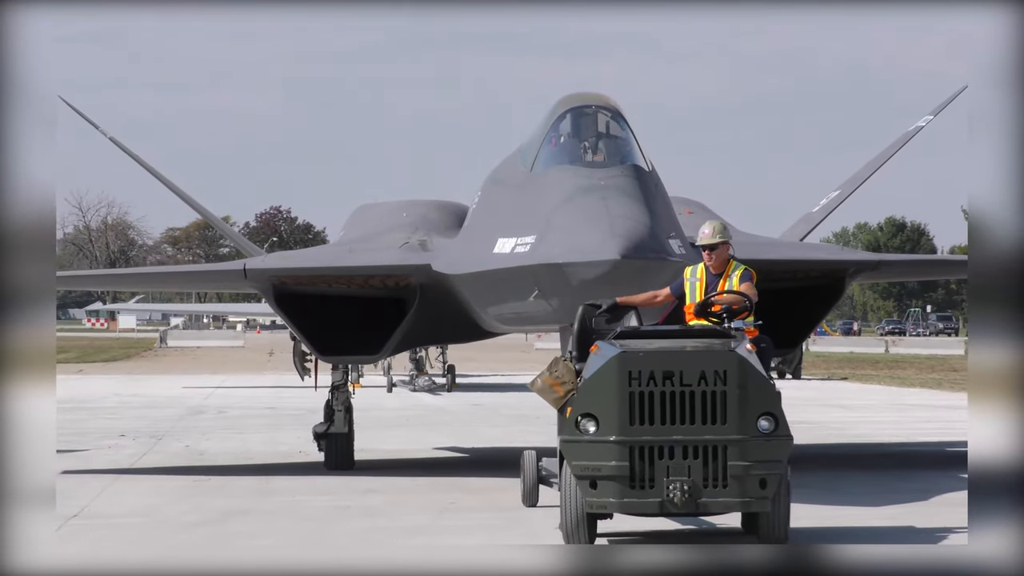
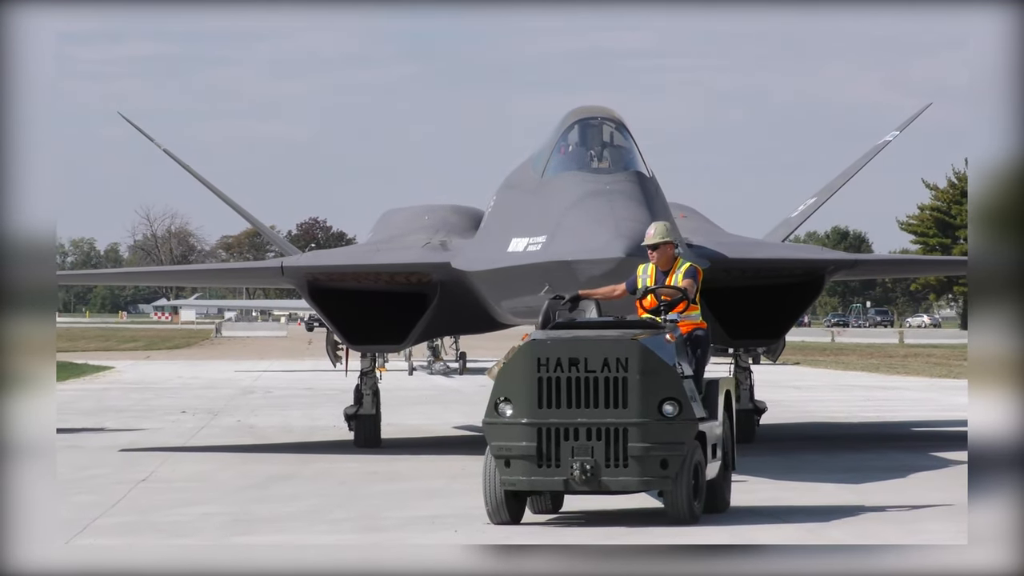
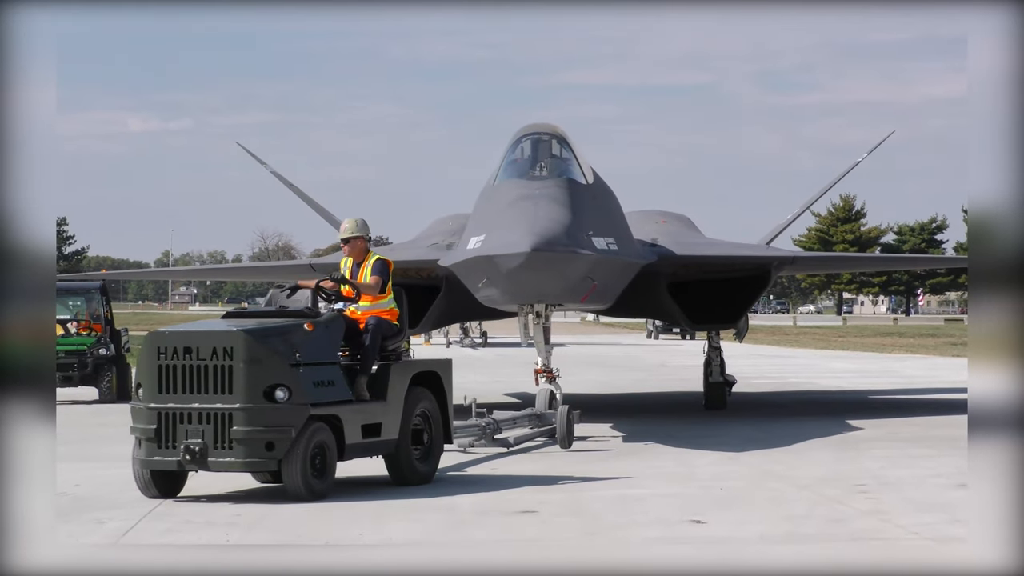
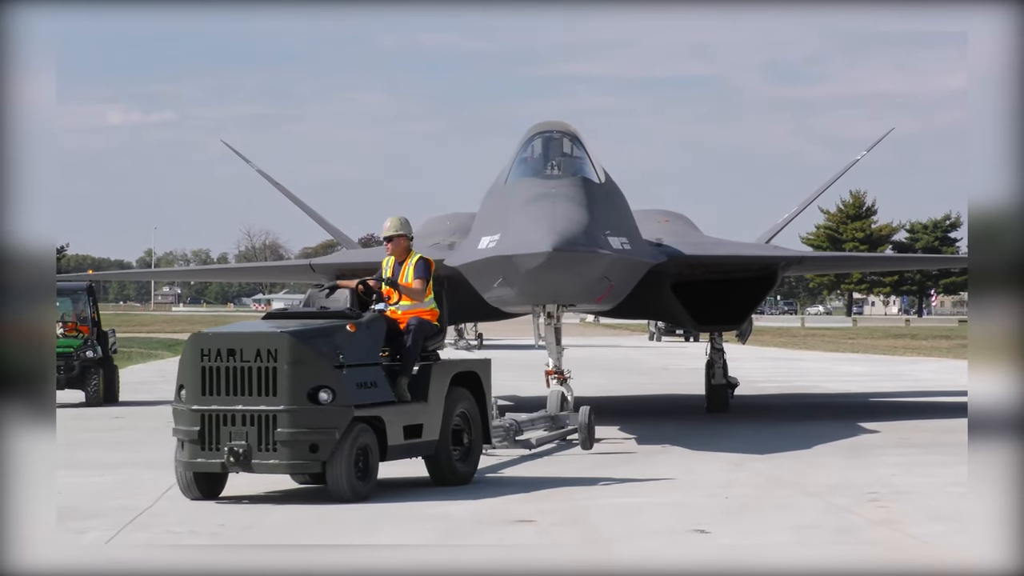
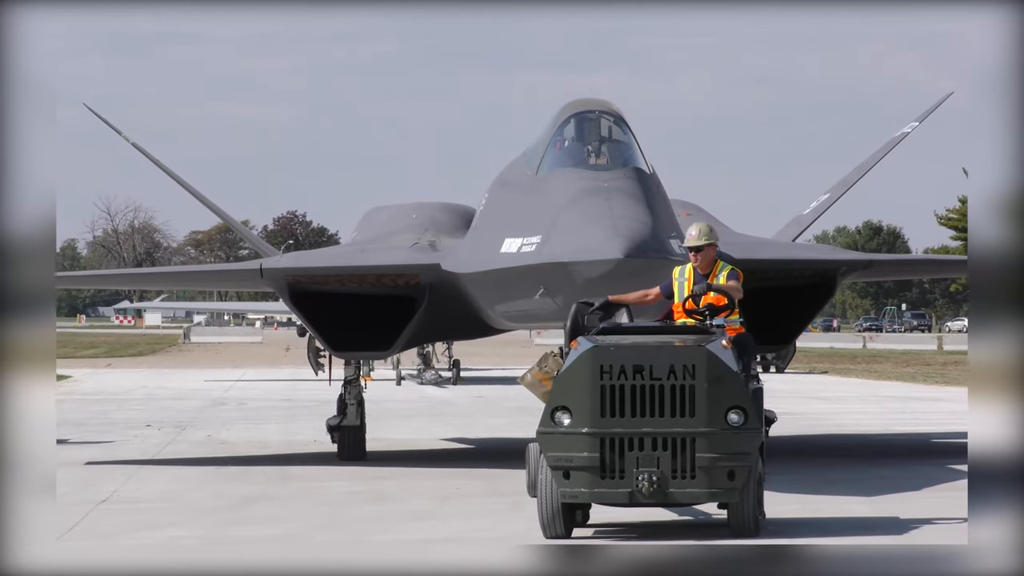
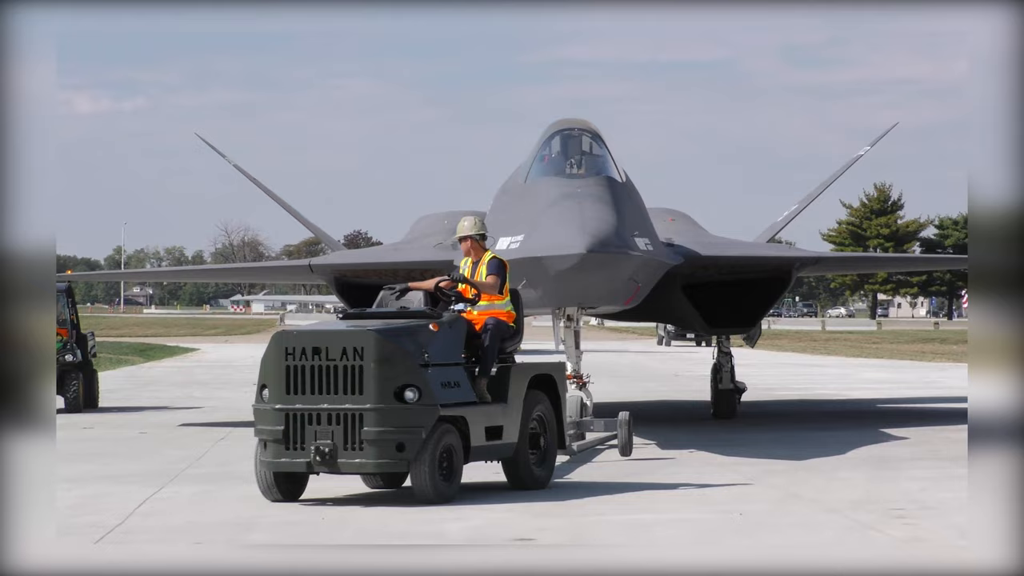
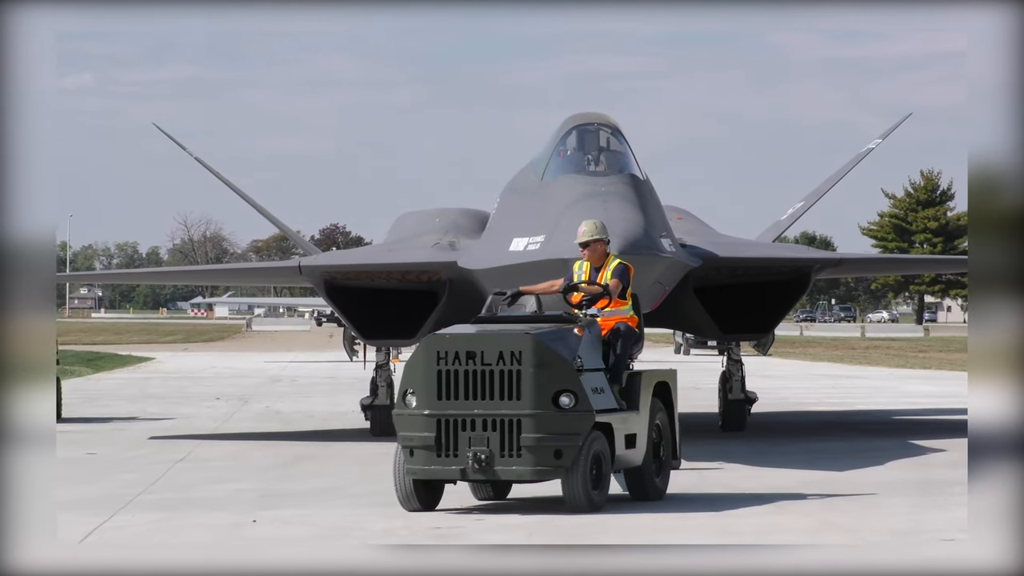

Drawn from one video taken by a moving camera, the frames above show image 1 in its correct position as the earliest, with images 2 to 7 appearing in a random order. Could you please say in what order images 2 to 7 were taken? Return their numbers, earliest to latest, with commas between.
5, 2, 7, 6, 4, 3
